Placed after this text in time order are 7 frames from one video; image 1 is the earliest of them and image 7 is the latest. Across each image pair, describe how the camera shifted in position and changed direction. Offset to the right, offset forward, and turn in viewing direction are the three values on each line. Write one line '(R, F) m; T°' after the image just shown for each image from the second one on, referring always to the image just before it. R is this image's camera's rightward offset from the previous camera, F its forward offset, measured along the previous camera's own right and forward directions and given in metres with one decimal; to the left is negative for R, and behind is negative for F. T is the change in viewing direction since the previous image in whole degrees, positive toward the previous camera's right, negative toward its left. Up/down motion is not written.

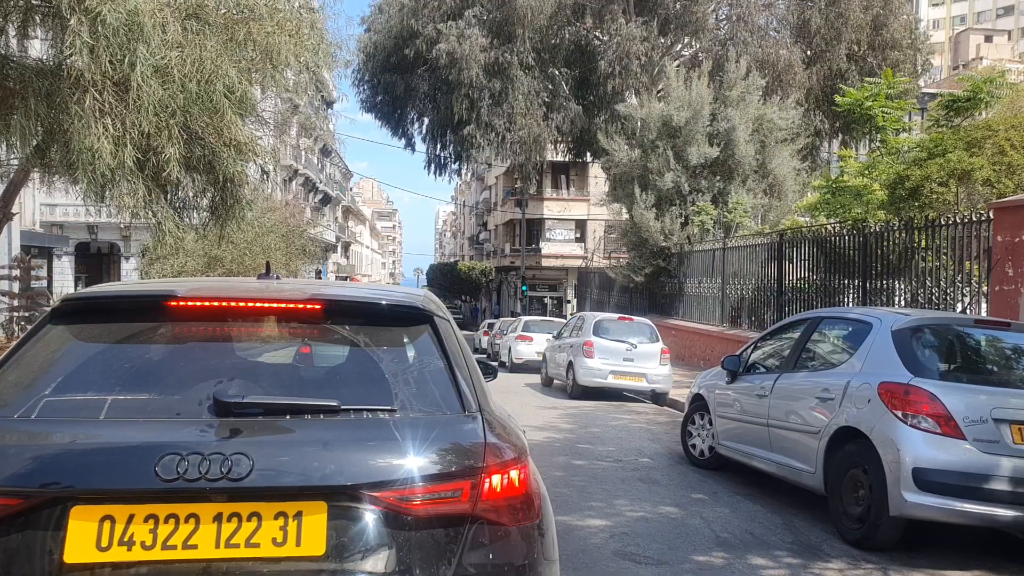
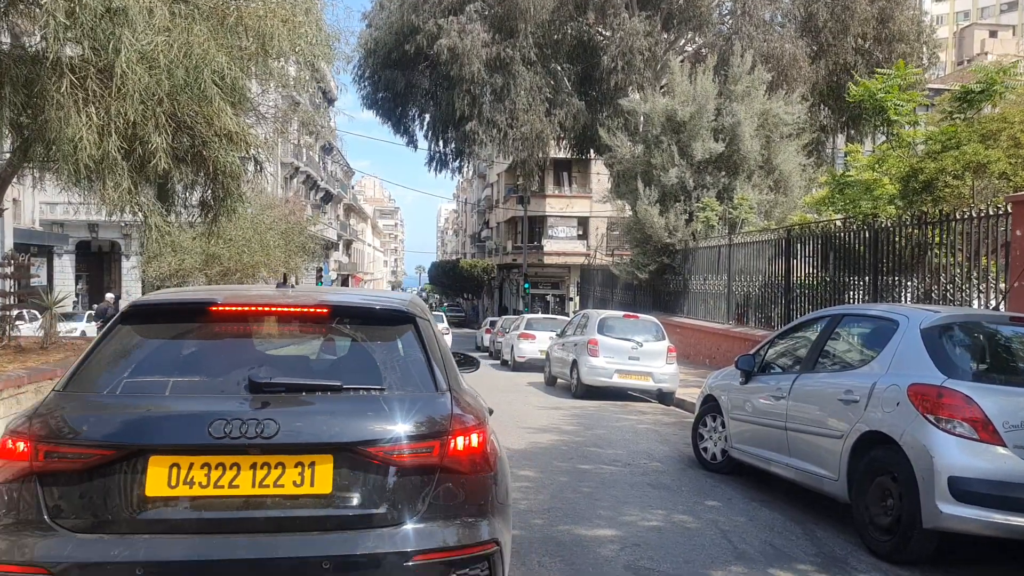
(0.0, +0.3) m; 0°
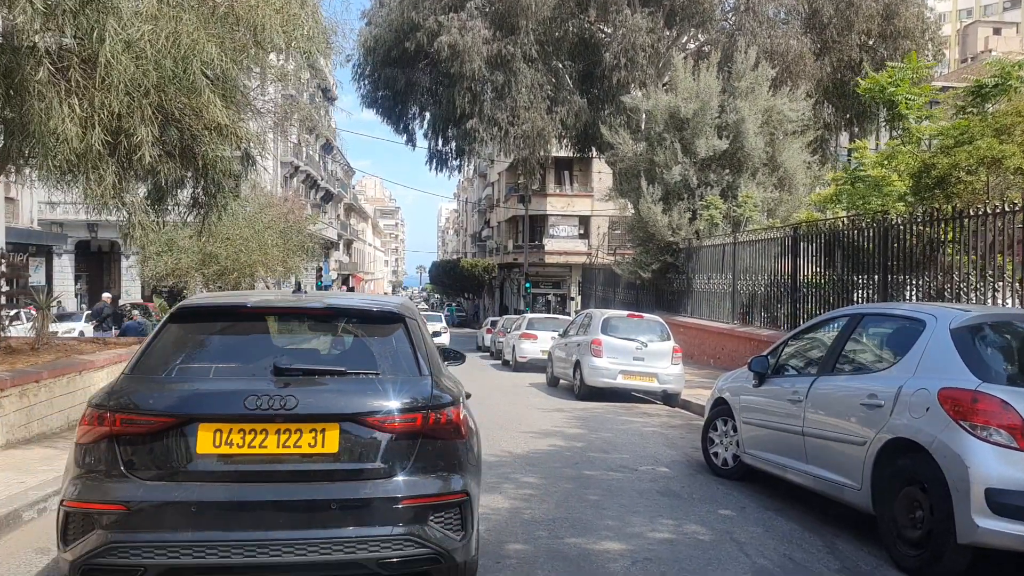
(0.0, +0.3) m; 0°
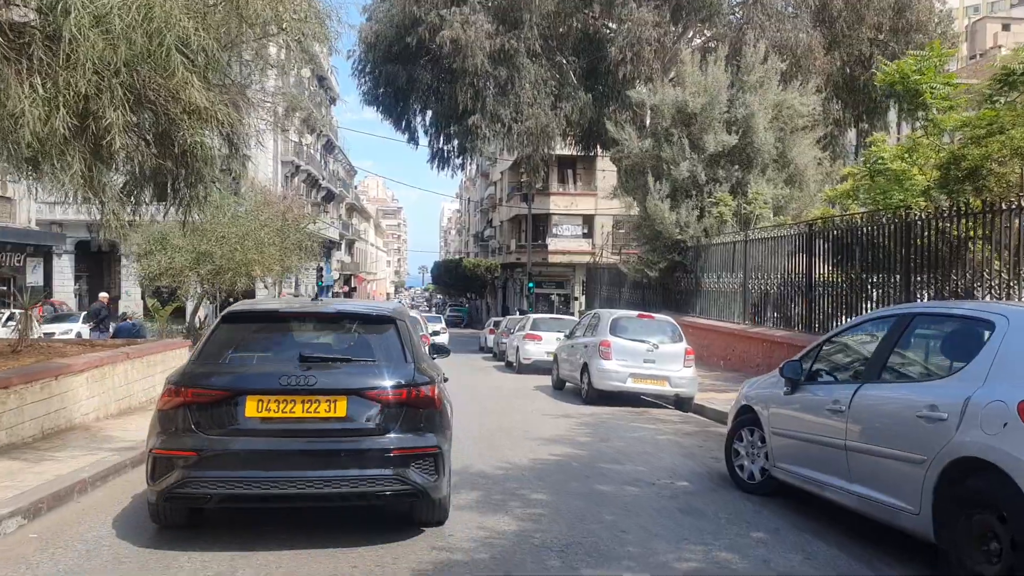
(0.0, +0.6) m; 0°
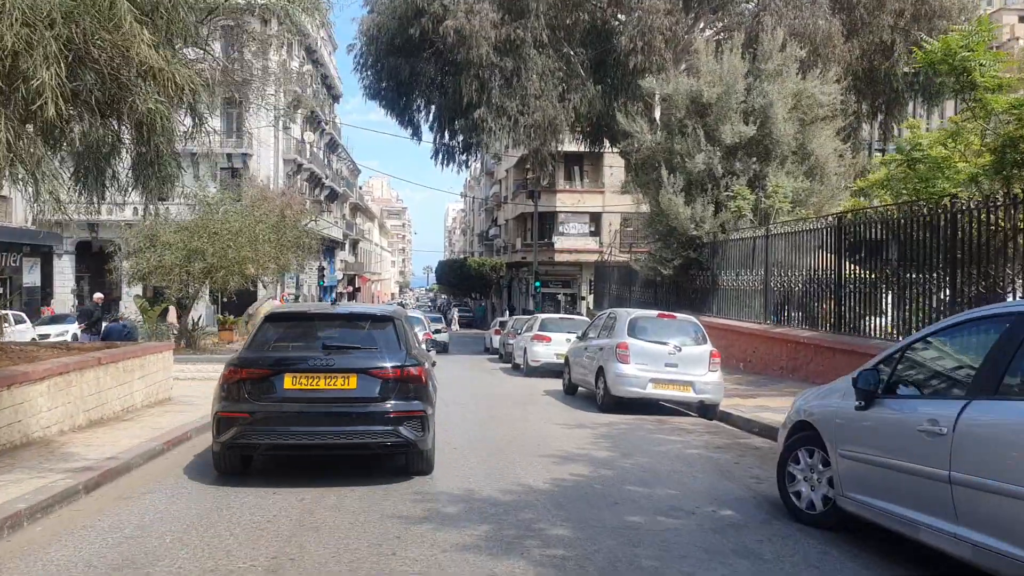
(-0.1, +1.0) m; 0°
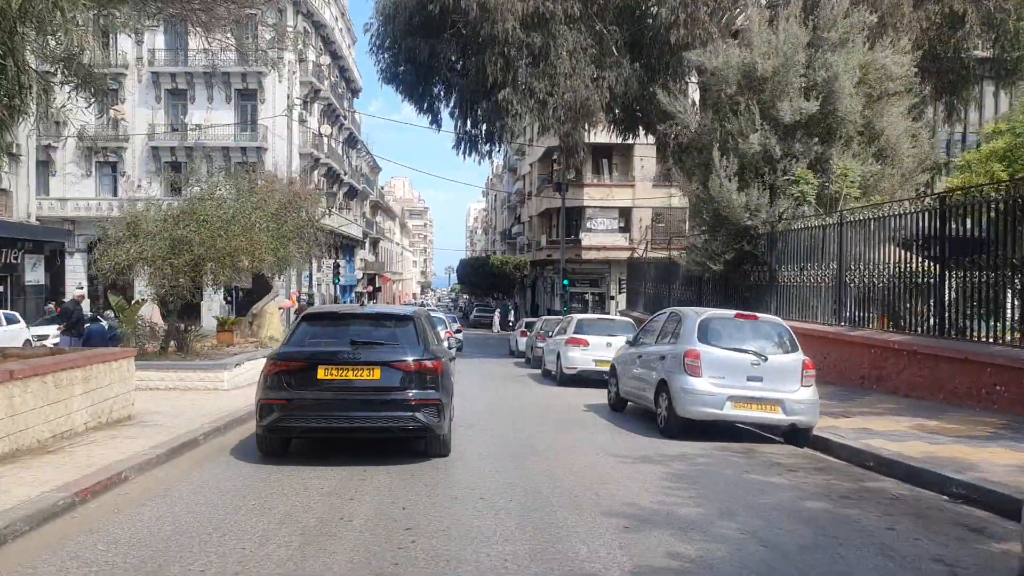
(-0.2, +2.4) m; -1°
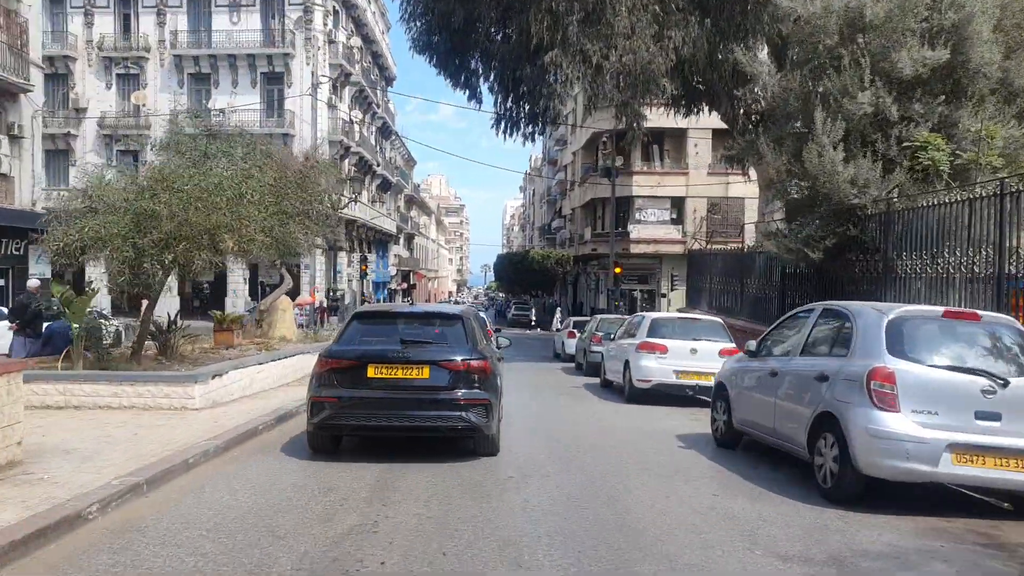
(-0.3, +3.5) m; -2°
